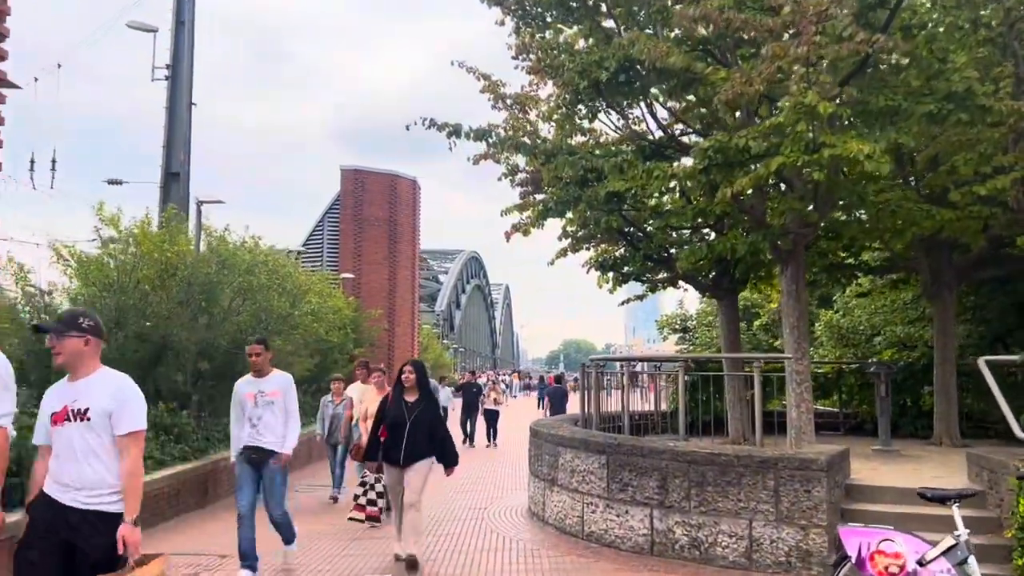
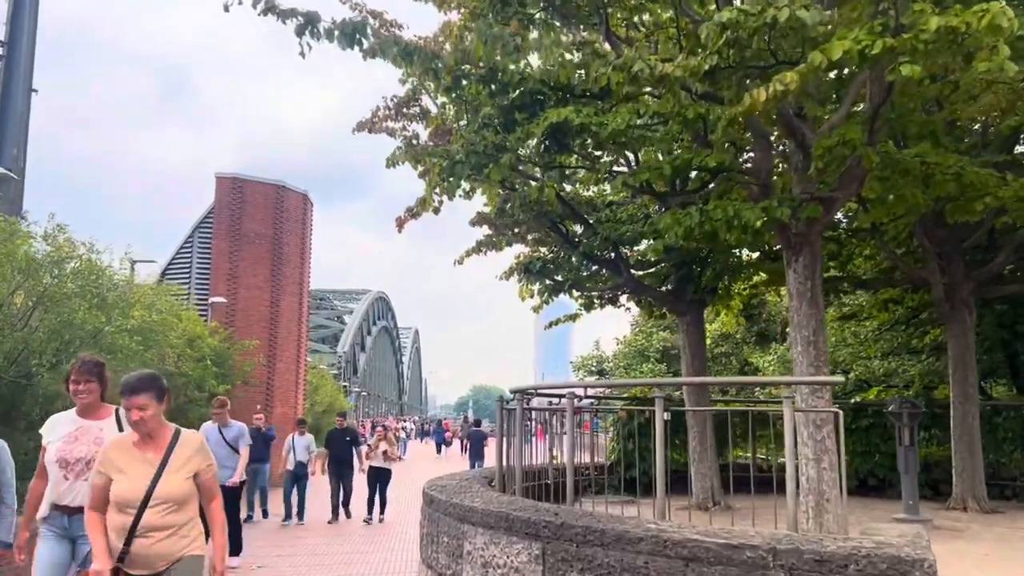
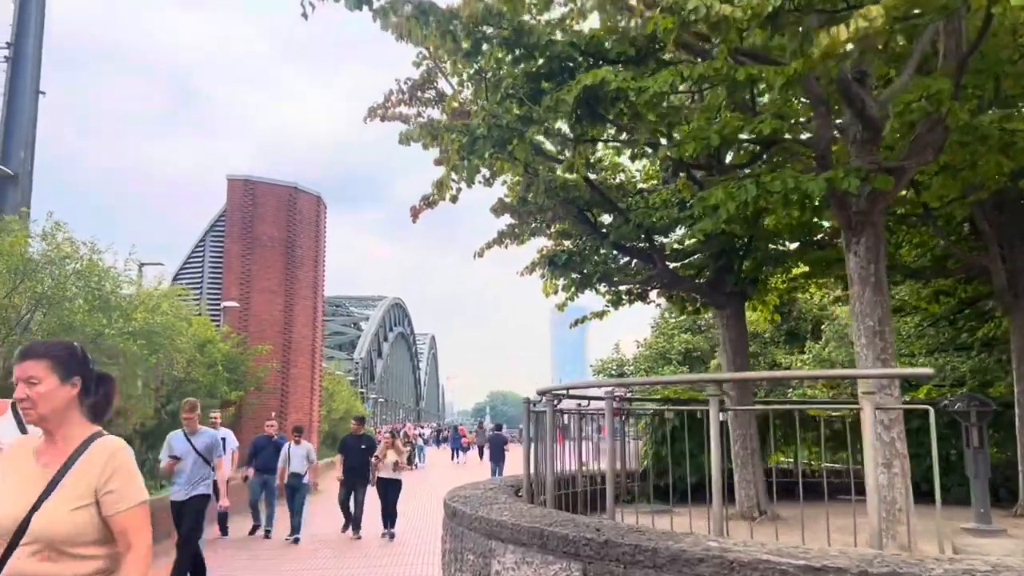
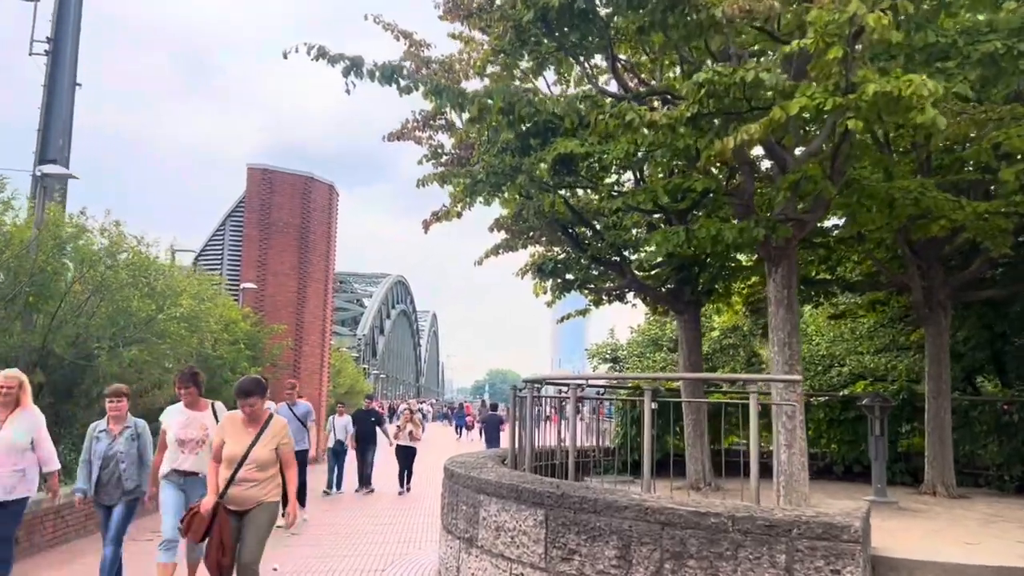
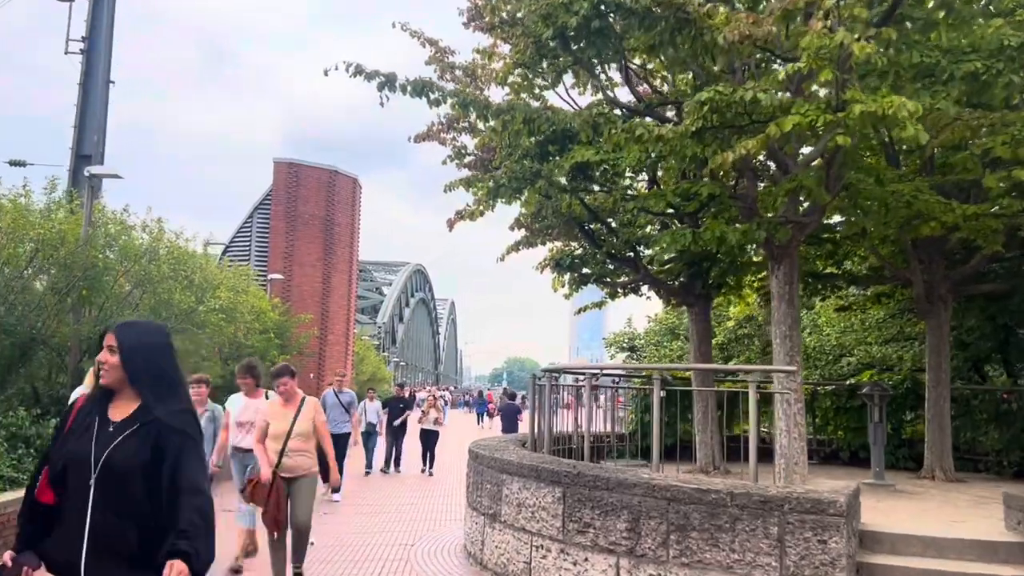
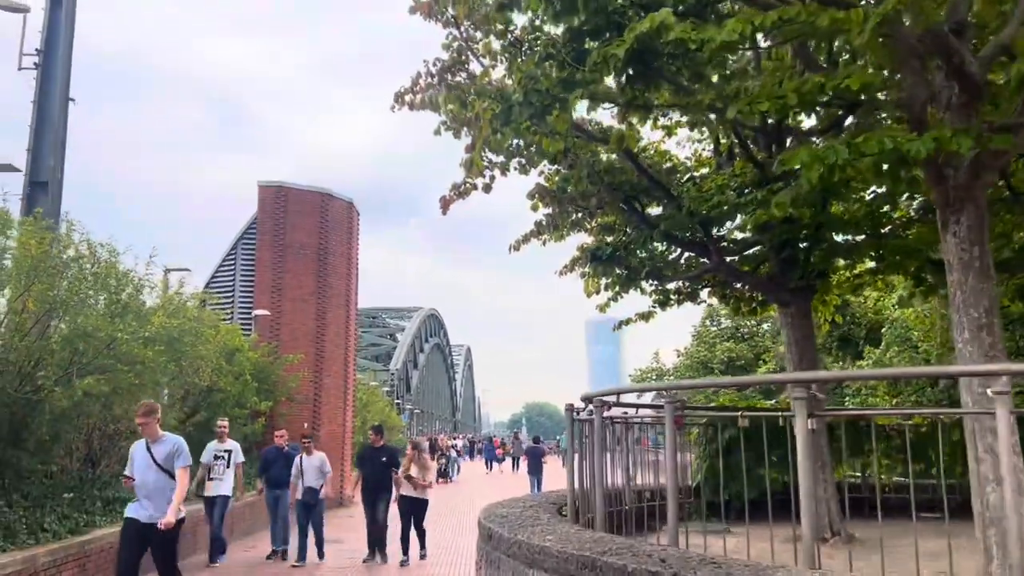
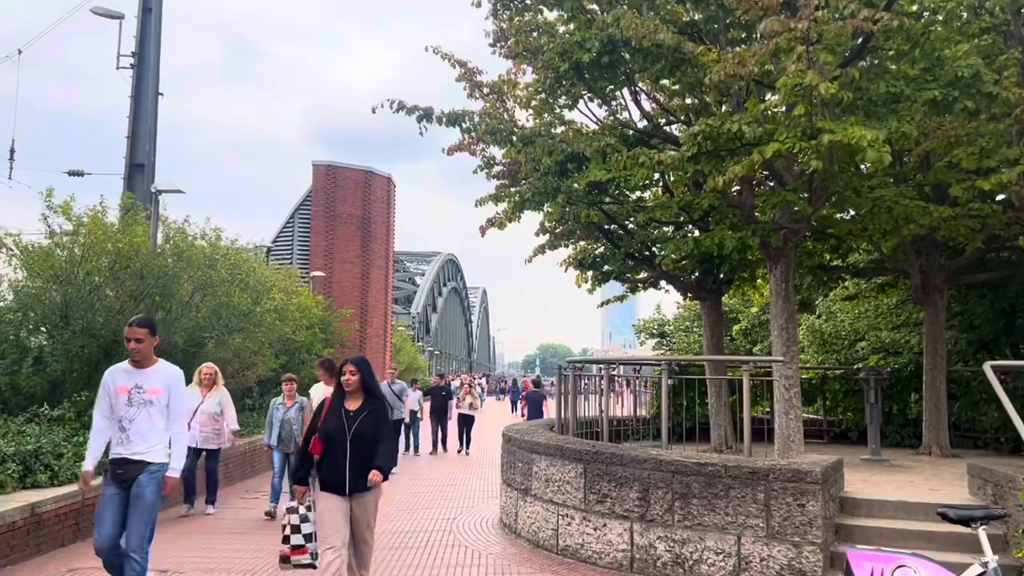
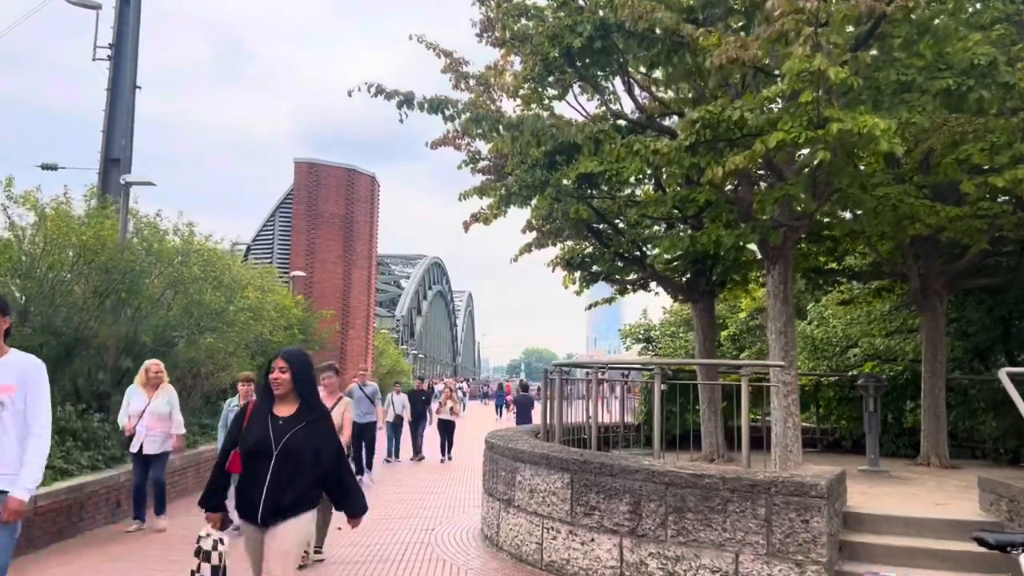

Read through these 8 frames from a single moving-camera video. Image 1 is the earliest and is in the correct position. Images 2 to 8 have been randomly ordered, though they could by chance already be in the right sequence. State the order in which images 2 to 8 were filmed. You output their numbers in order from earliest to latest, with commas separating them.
7, 8, 5, 4, 2, 3, 6
